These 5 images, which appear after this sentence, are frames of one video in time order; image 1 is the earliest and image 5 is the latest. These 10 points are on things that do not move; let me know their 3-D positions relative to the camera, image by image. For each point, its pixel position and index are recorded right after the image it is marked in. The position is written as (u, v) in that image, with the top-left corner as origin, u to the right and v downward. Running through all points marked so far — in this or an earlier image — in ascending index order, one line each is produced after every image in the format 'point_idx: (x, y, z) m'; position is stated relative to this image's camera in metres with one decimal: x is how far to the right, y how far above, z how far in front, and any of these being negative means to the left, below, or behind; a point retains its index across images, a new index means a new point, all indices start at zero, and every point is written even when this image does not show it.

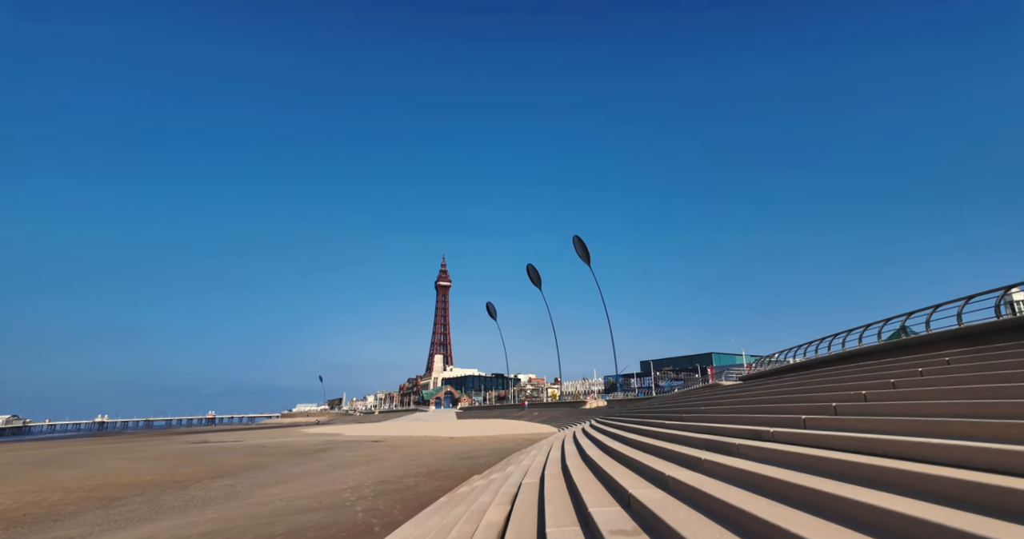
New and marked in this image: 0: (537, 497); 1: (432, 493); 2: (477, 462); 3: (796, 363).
0: (+0.4, -3.3, +7.6) m
1: (-1.7, -4.9, +11.5) m
2: (-1.1, -6.1, +16.7) m
3: (+10.6, -3.5, +19.6) m
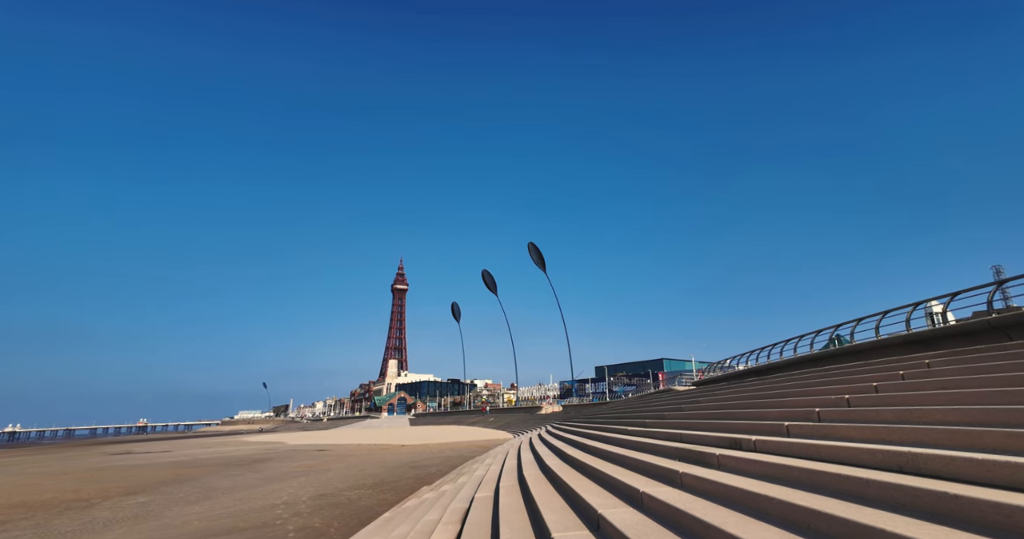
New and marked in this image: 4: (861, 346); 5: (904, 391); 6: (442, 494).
0: (-0.3, -3.2, +6.8) m
1: (-2.7, -4.8, +10.5) m
2: (-2.5, -6.0, +15.7) m
3: (+8.9, -3.7, +19.6) m
4: (+9.1, -2.0, +13.7) m
5: (+4.4, -1.3, +5.8) m
6: (-1.3, -4.2, +9.8) m
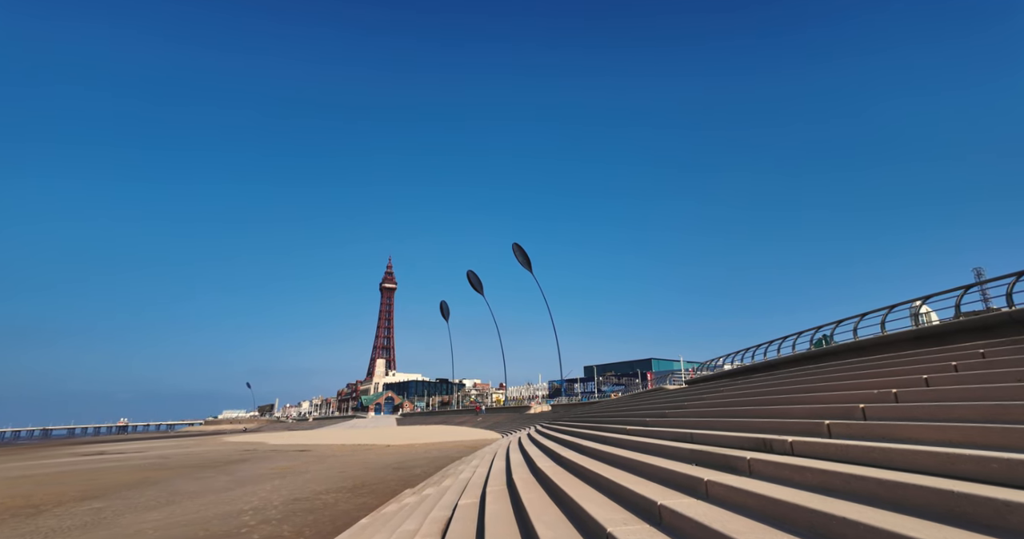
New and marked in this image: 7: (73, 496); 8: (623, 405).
0: (-0.4, -2.9, +6.1) m
1: (-2.9, -4.5, +9.7) m
2: (-2.8, -5.8, +14.9) m
3: (+8.5, -3.5, +19.0) m
4: (+8.8, -1.8, +13.1) m
5: (+4.3, -1.1, +5.1) m
6: (-1.5, -3.9, +9.0) m
7: (-9.8, -5.1, +11.8) m
8: (+3.8, -4.6, +17.9) m
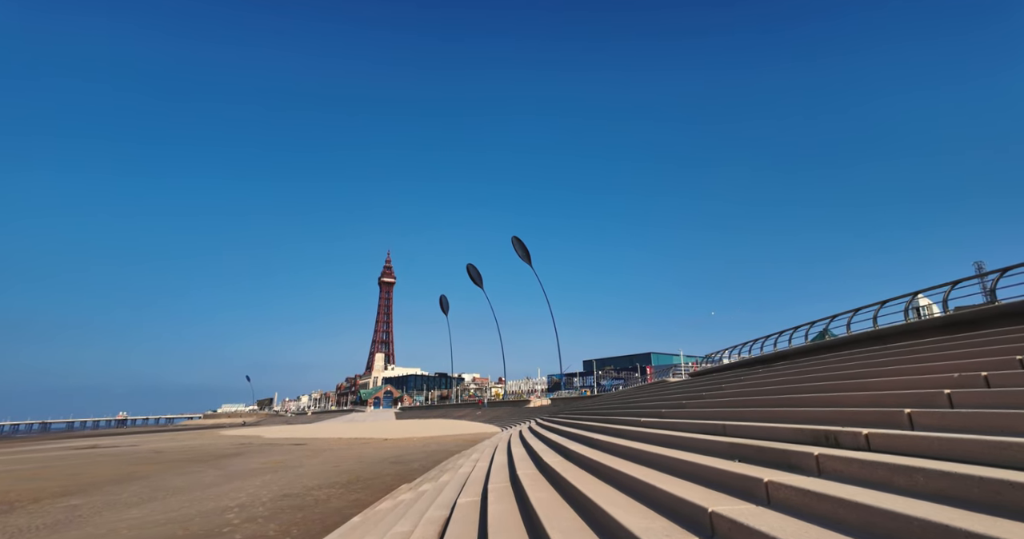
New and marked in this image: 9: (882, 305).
0: (-0.4, -2.7, +5.5) m
1: (-2.9, -4.2, +9.1) m
2: (-2.8, -5.4, +14.3) m
3: (+8.6, -3.1, +18.5) m
4: (+8.9, -1.5, +12.5) m
5: (+4.3, -0.8, +4.5) m
6: (-1.5, -3.6, +8.4) m
7: (-9.8, -4.7, +11.2) m
8: (+3.8, -4.2, +17.3) m
9: (+10.3, -1.0, +14.6) m
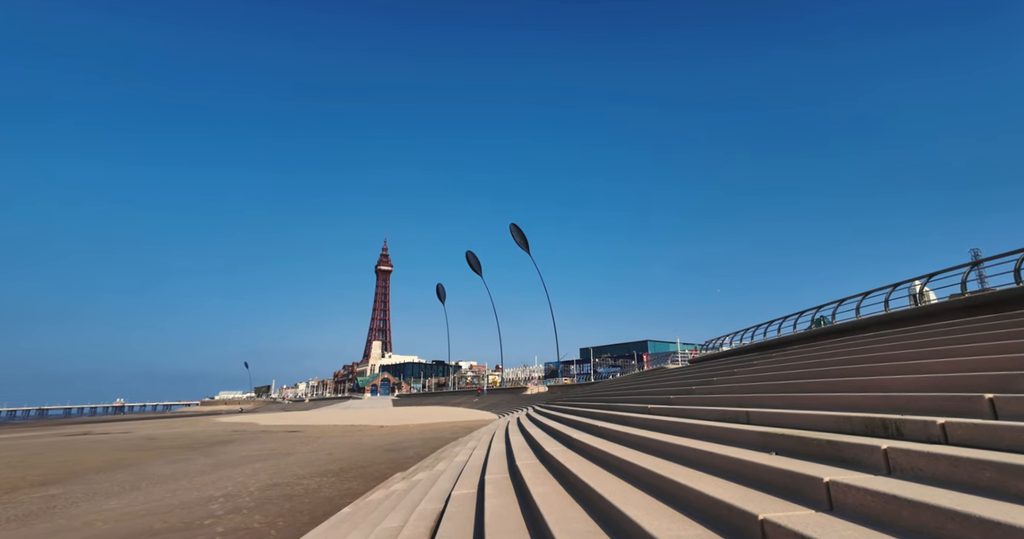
0: (-0.4, -2.4, +5.0) m
1: (-2.9, -3.8, +8.7) m
2: (-2.9, -4.9, +13.9) m
3: (+8.5, -2.6, +18.1) m
4: (+8.8, -1.1, +12.1) m
5: (+4.3, -0.6, +4.0) m
6: (-1.5, -3.3, +8.0) m
7: (-9.8, -4.3, +10.7) m
8: (+3.7, -3.7, +16.9) m
9: (+10.2, -0.5, +14.2) m
